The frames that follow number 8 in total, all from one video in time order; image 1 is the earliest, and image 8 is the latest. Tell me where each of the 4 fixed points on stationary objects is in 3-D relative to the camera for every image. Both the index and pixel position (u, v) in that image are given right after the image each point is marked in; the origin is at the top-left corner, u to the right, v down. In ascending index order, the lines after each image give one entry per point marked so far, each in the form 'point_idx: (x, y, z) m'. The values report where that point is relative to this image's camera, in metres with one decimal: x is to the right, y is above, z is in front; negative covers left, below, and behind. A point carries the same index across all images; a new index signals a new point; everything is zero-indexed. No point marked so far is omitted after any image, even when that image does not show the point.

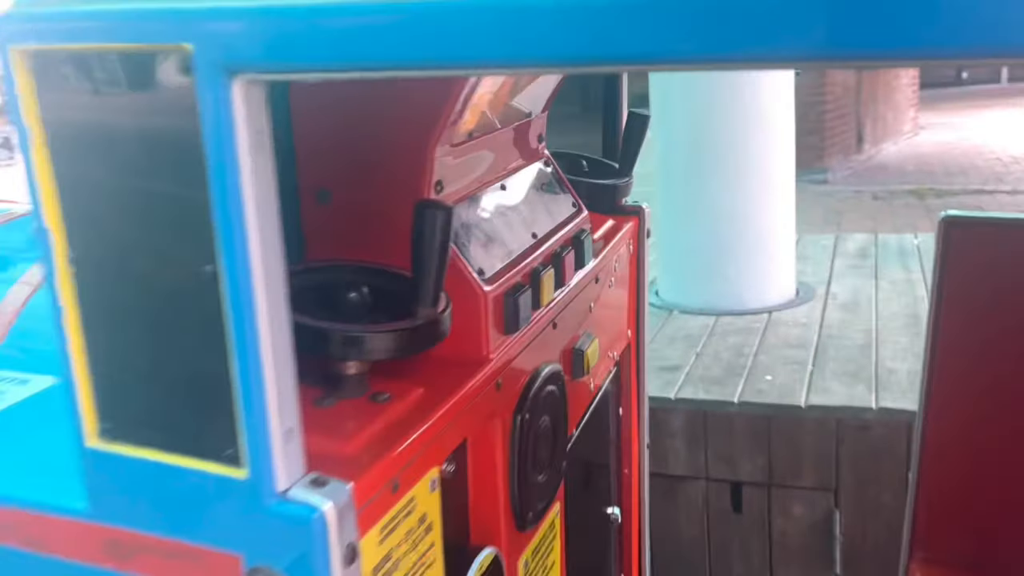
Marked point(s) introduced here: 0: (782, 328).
0: (+0.7, -0.1, +2.1) m
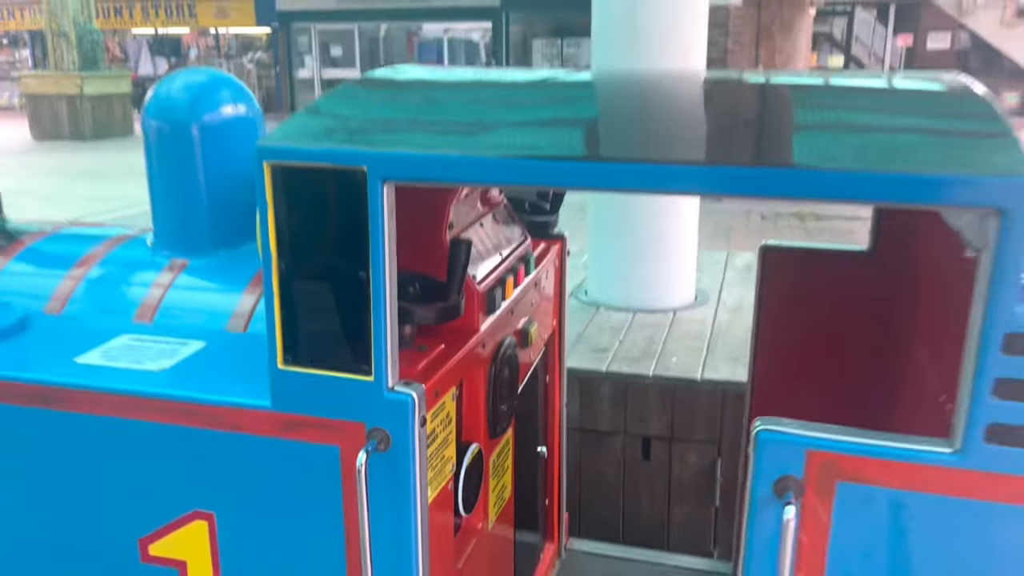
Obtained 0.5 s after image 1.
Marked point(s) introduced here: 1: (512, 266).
0: (+0.5, -0.1, +2.6) m
1: (0.0, 0.0, +1.4) m
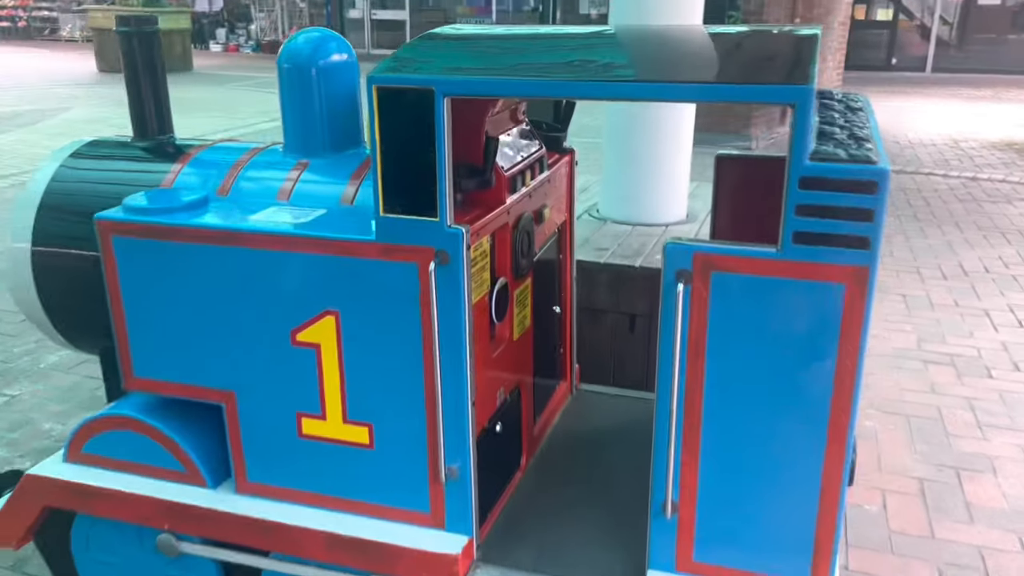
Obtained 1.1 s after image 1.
0: (+0.6, +0.2, +3.2) m
1: (0.0, +0.3, +2.1) m
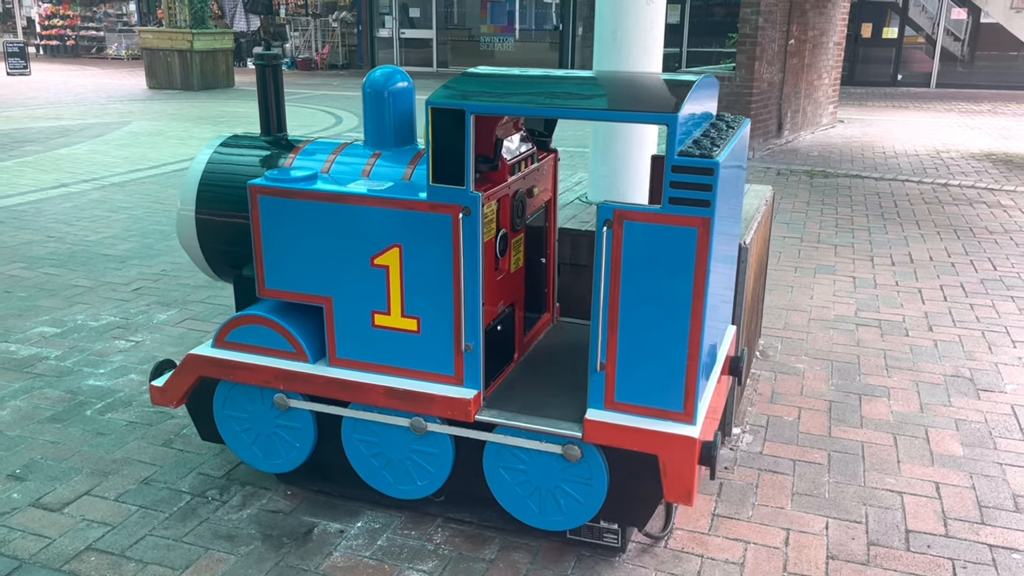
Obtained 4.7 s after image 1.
0: (+0.7, +0.4, +4.3) m
1: (+0.1, +0.5, +3.1) m
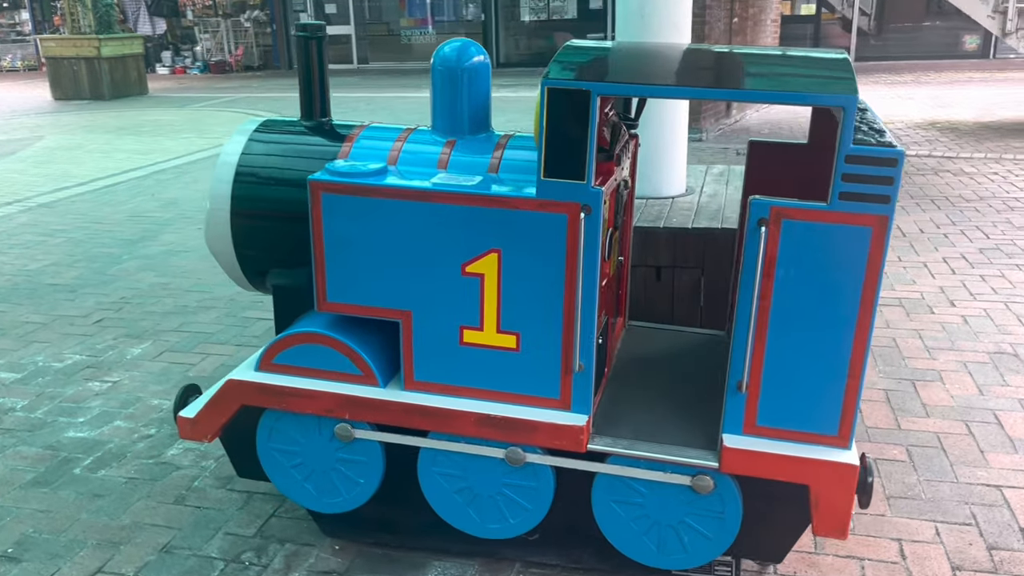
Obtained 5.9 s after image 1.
0: (+0.8, +0.4, +4.0) m
1: (+0.3, +0.5, +2.8) m
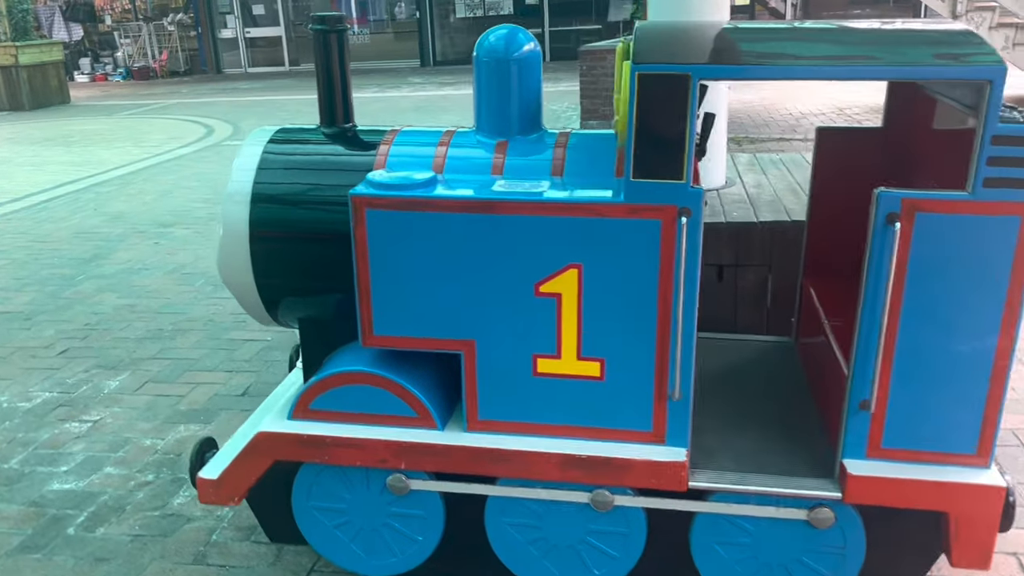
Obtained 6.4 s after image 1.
0: (+0.9, +0.4, +3.7) m
1: (+0.5, +0.4, +2.5) m
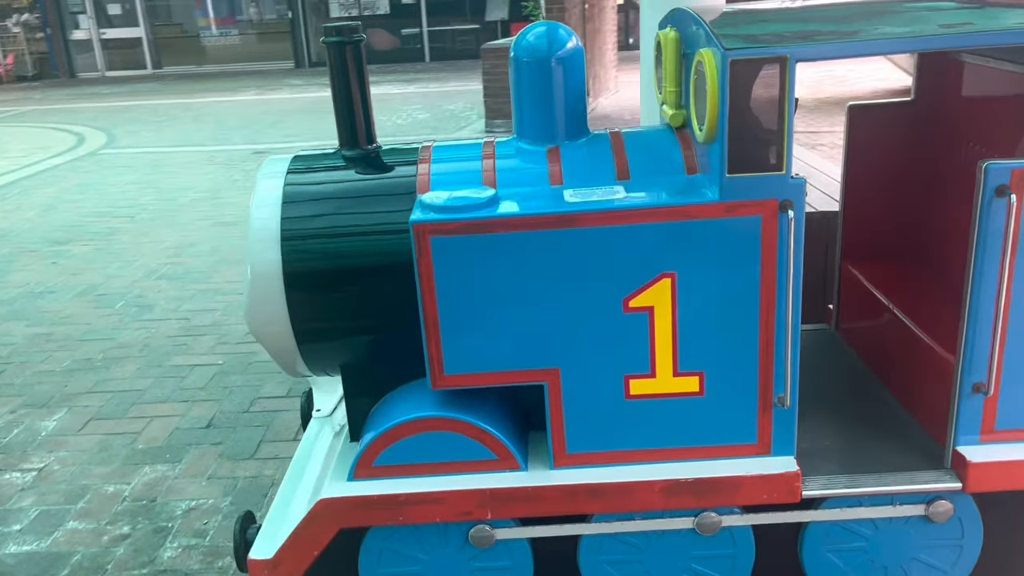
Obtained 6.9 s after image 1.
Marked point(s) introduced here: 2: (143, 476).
0: (+0.9, +0.4, +3.7) m
1: (+0.6, +0.5, +2.4) m
2: (-1.5, -0.8, +3.3) m
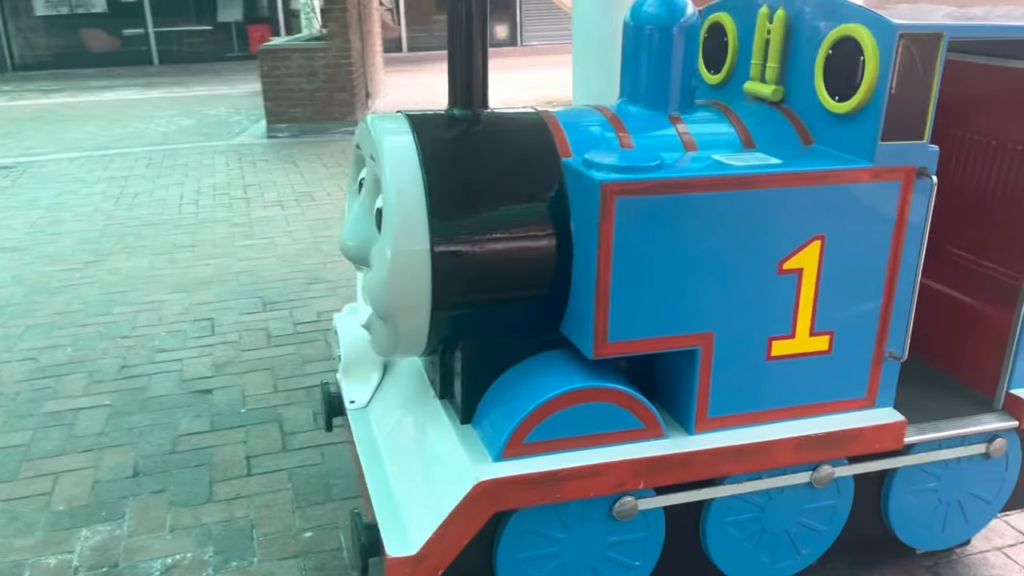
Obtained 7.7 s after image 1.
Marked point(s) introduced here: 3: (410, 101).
0: (+0.6, +0.5, +3.9) m
1: (+0.8, +0.5, +2.6) m
2: (-1.5, -0.9, +2.8) m
3: (-1.3, +2.8, +12.7) m
